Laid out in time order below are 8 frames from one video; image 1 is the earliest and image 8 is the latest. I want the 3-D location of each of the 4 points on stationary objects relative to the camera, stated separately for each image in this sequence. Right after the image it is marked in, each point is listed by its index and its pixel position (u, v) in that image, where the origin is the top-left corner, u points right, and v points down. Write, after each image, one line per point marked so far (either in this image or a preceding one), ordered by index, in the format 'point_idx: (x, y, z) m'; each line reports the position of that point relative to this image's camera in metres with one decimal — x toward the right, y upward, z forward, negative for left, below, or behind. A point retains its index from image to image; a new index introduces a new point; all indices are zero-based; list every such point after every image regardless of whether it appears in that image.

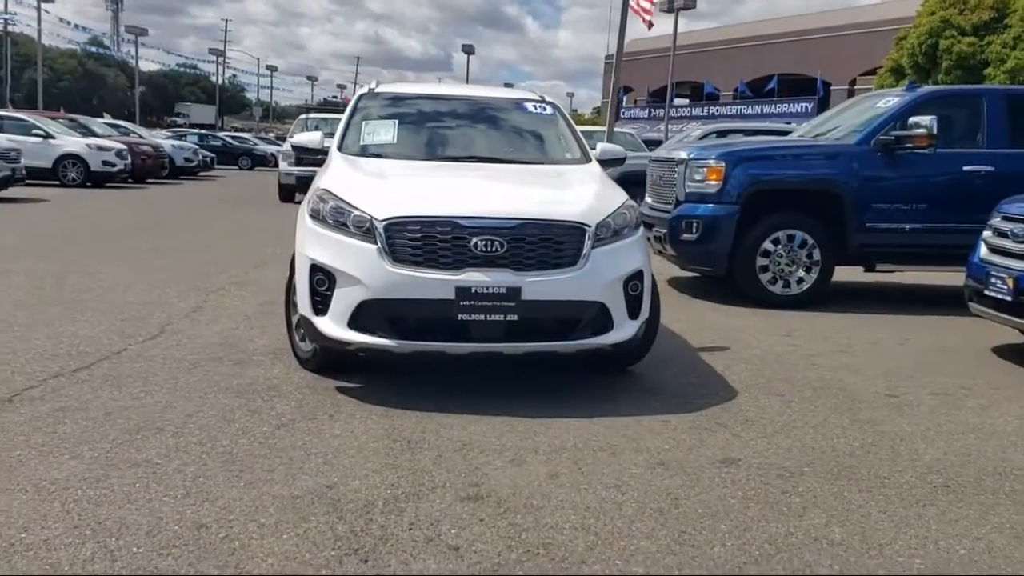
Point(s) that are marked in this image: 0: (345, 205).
0: (-1.0, +0.5, +5.8) m
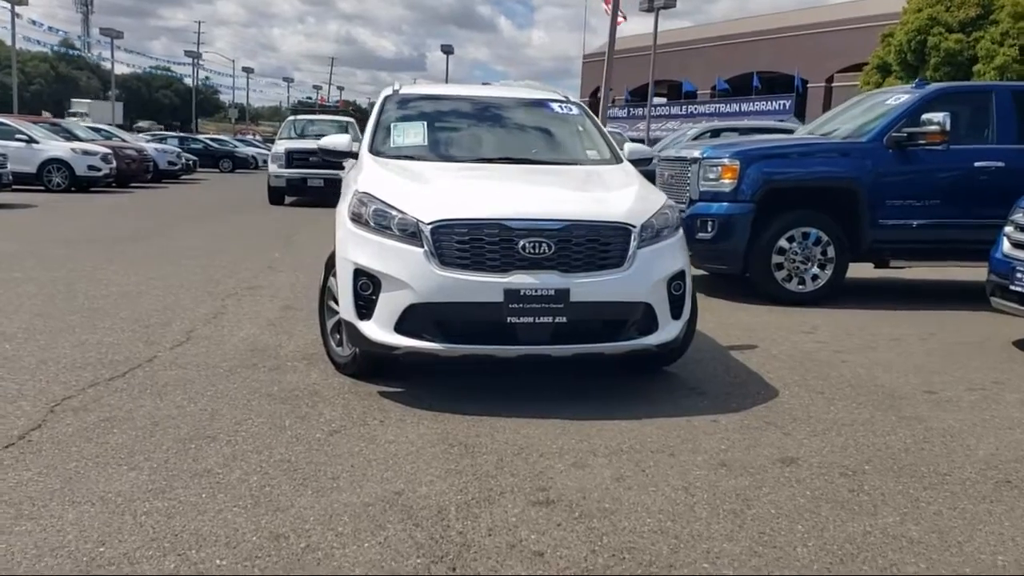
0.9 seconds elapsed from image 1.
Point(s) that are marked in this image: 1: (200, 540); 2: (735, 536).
0: (-0.7, +0.5, +5.8) m
1: (-1.2, -1.0, +3.8) m
2: (+0.9, -1.0, +4.0) m
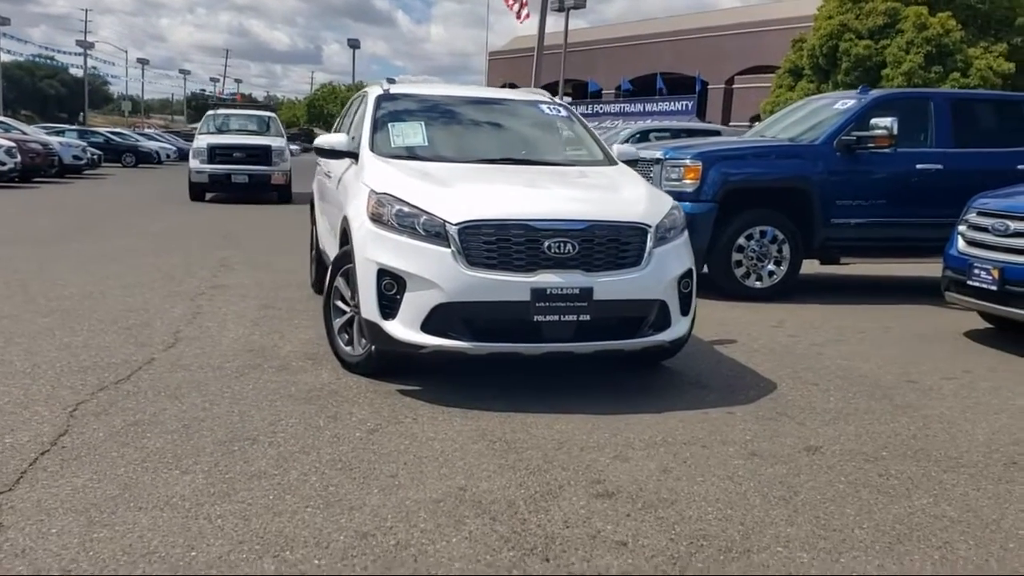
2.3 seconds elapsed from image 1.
0: (-0.6, +0.5, +5.8) m
1: (-0.9, -1.0, +3.9) m
2: (+1.2, -1.0, +4.3) m
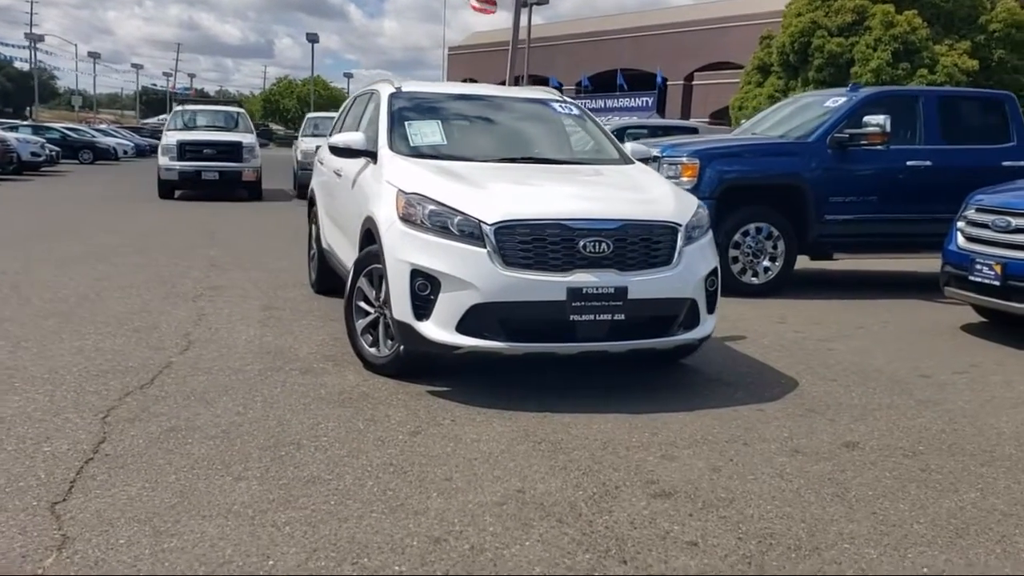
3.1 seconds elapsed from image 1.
0: (-0.4, +0.5, +5.8) m
1: (-0.6, -1.0, +3.8) m
2: (+1.5, -1.0, +4.3) m
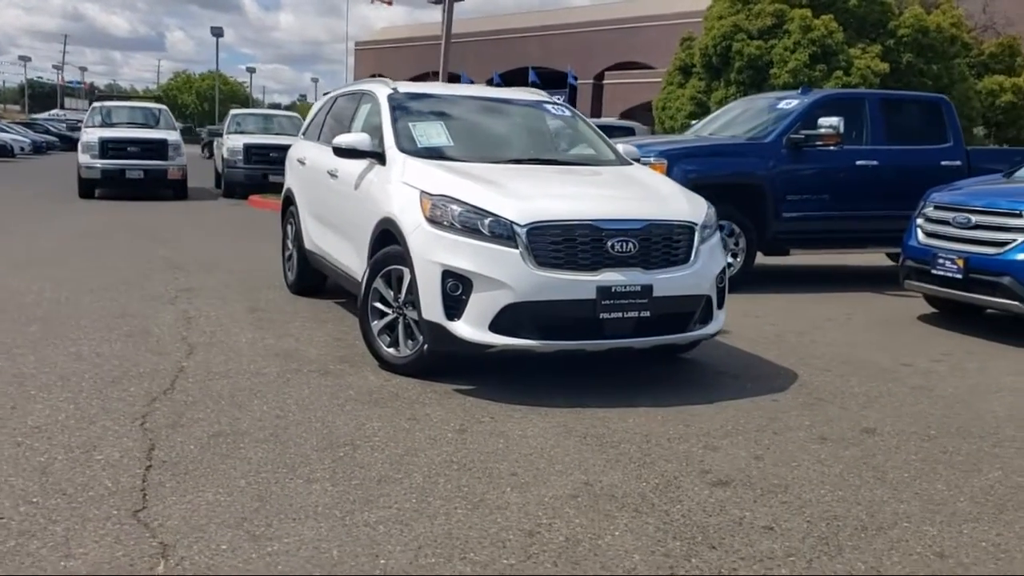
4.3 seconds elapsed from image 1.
0: (-0.2, +0.5, +5.9) m
1: (-0.2, -1.0, +3.9) m
2: (+1.9, -1.0, +4.6) m
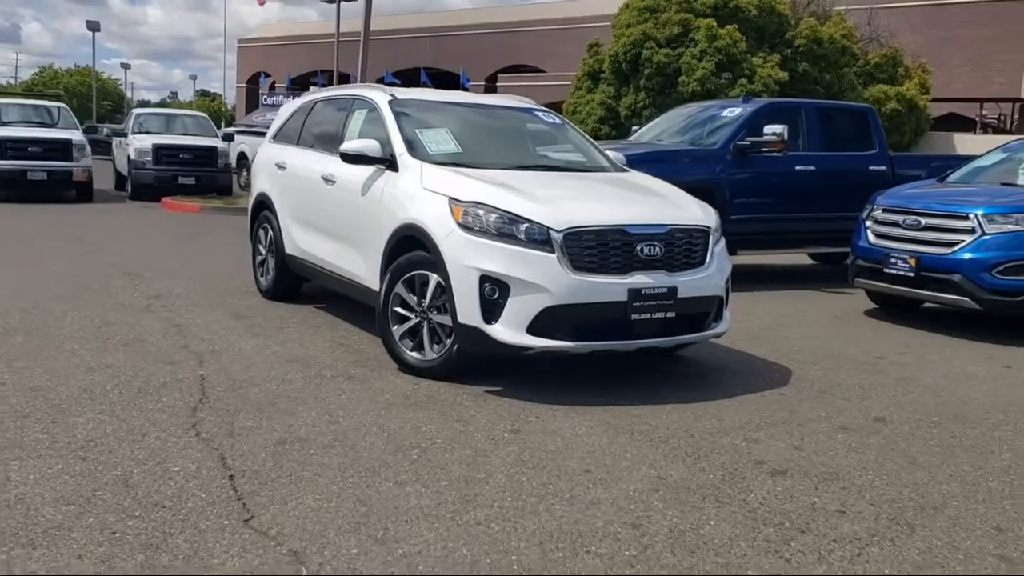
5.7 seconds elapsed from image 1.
0: (0.0, +0.5, +6.1) m
1: (+0.3, -1.0, +4.1) m
2: (+2.2, -1.0, +5.0) m
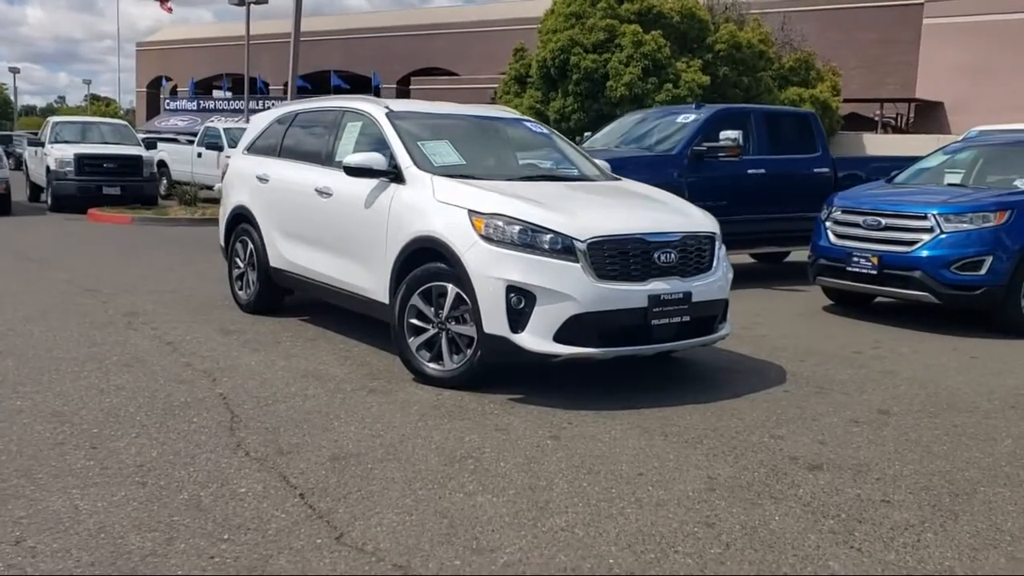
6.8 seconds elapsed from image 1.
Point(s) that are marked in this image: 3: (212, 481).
0: (+0.1, +0.4, +6.2) m
1: (+0.7, -1.1, +4.3) m
2: (+2.5, -1.0, +5.4) m
3: (-1.5, -0.9, +4.7) m
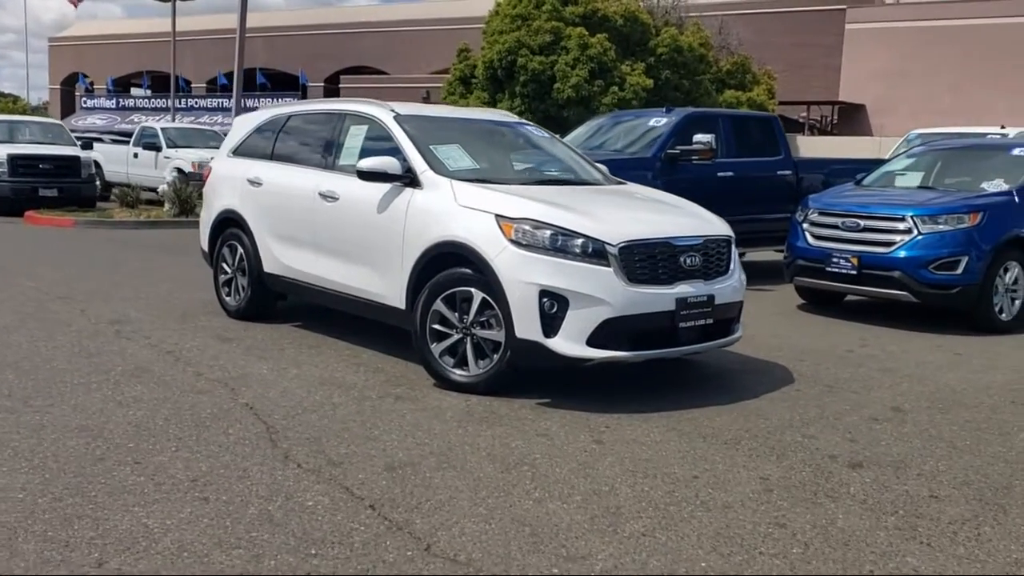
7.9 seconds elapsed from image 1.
0: (+0.3, +0.4, +6.2) m
1: (+1.0, -1.1, +4.3) m
2: (+2.8, -1.0, +5.6) m
3: (-1.1, -1.0, +4.6) m
